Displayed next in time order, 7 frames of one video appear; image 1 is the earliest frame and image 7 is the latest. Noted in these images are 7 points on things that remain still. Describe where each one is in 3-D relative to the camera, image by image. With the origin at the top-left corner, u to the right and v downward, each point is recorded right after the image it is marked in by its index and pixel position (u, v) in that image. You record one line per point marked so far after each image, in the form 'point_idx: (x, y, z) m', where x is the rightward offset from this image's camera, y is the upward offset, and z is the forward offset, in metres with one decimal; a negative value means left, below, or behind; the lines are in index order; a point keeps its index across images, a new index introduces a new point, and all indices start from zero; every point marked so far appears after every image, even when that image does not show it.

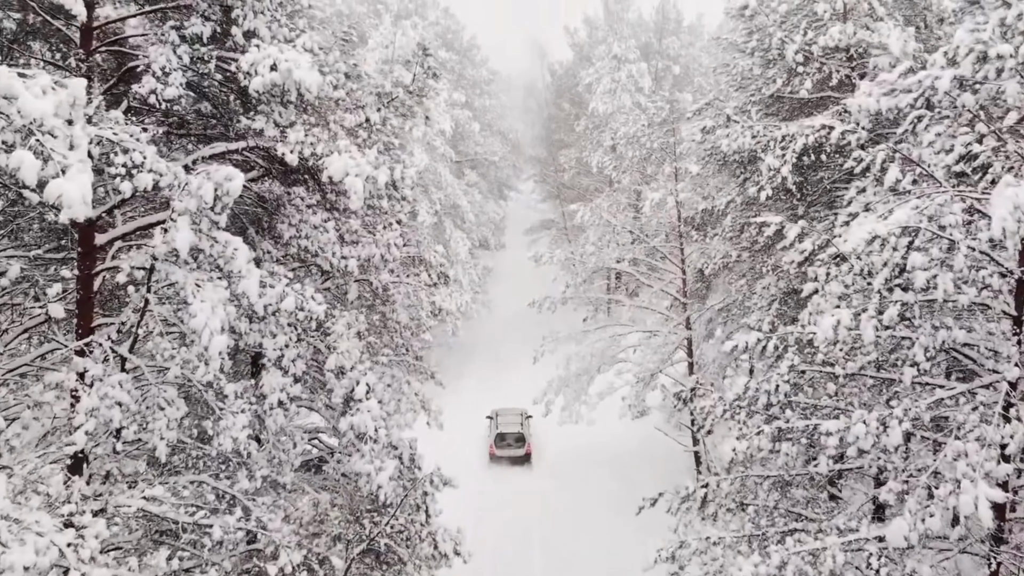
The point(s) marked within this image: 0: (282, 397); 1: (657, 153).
0: (-1.9, -0.9, +6.1) m
1: (+2.9, +2.7, +14.7) m
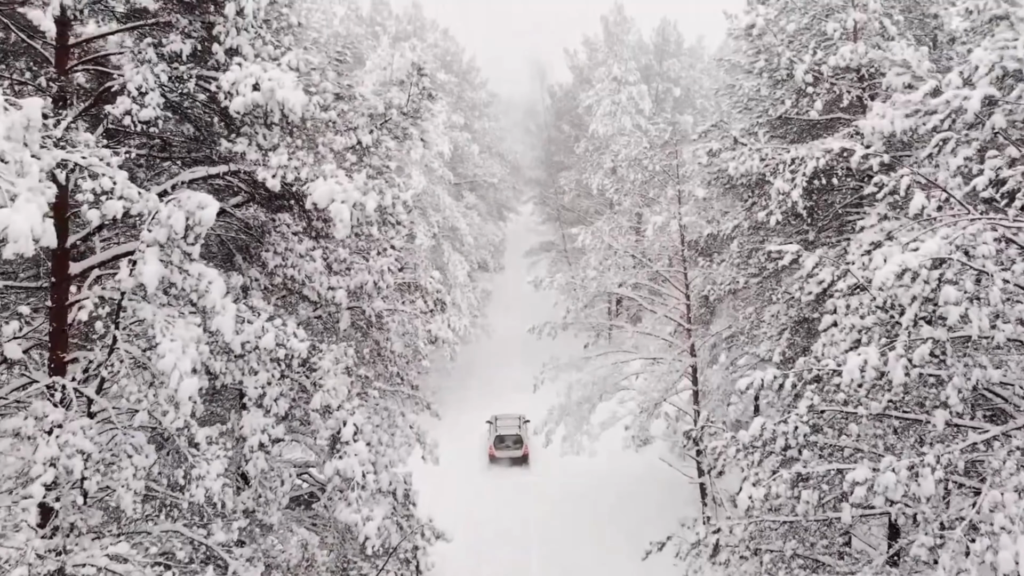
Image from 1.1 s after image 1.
0: (-1.9, -1.2, +5.6) m
1: (+2.9, +2.2, +14.3) m
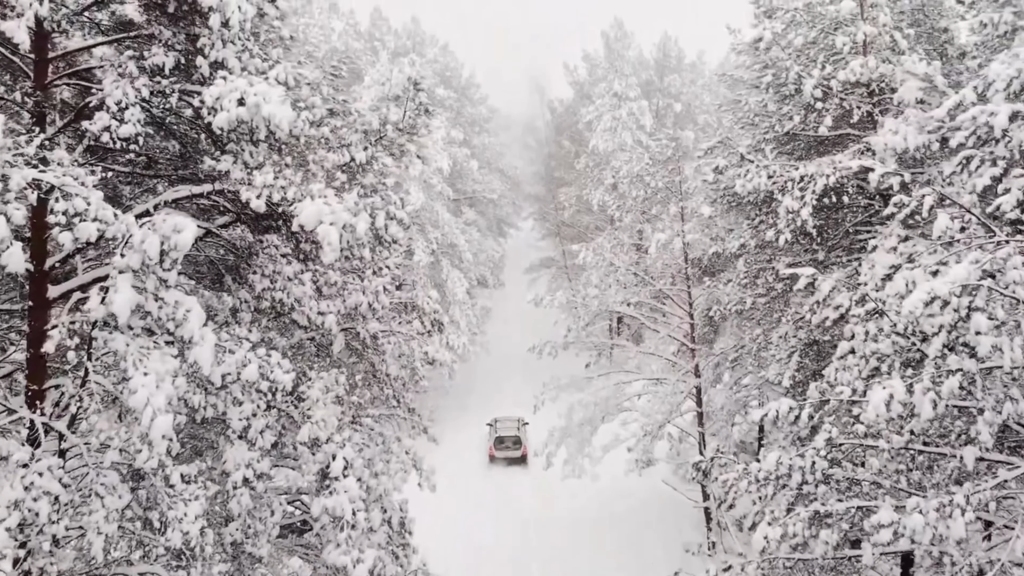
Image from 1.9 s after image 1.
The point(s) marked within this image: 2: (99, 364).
0: (-1.9, -1.4, +5.3) m
1: (+2.9, +1.8, +14.1) m
2: (-2.6, -0.5, +4.7) m
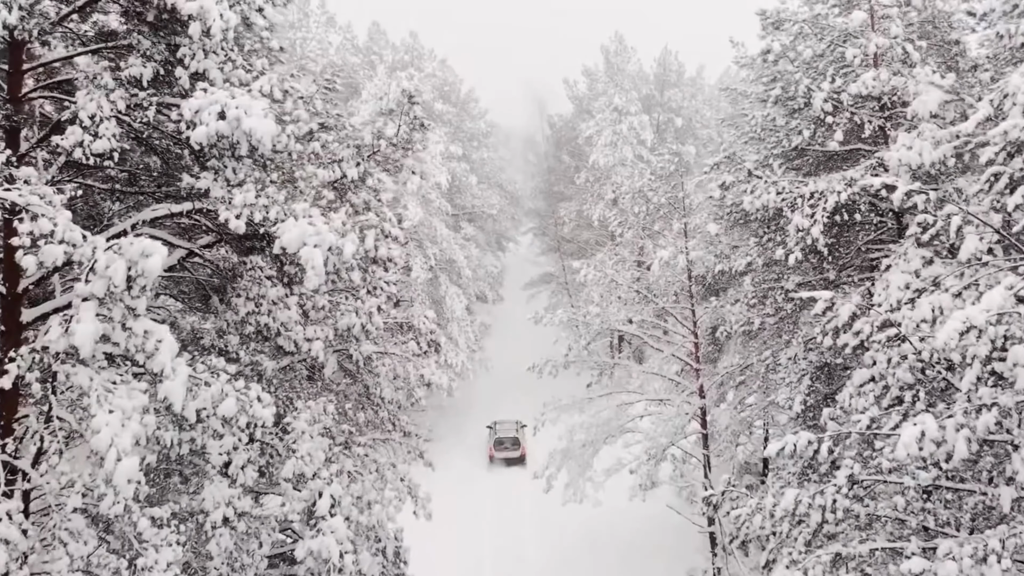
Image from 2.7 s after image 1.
0: (-1.9, -1.5, +4.9) m
1: (+2.9, +1.5, +13.7) m
2: (-2.6, -0.6, +4.3) m
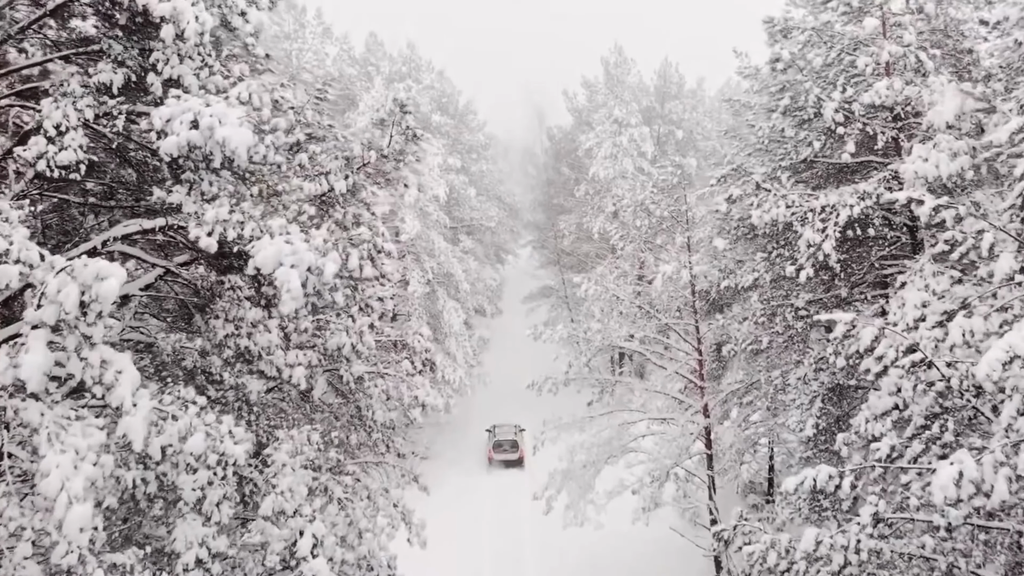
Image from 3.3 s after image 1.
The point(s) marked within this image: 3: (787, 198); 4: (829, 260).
0: (-1.9, -1.7, +4.5) m
1: (+2.8, +1.2, +13.4) m
2: (-2.6, -0.8, +3.9) m
3: (+3.1, +1.0, +8.4) m
4: (+3.5, +0.3, +8.0) m
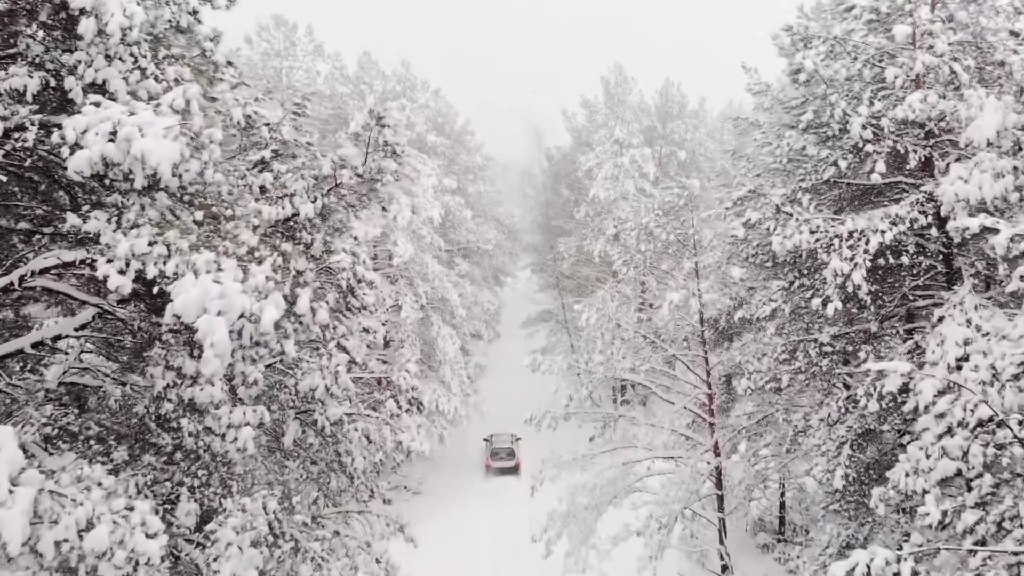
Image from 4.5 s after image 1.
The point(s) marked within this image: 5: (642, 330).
0: (-2.0, -1.9, +3.6) m
1: (+2.8, +0.7, +12.6) m
2: (-2.7, -1.0, +3.0) m
3: (+3.1, +0.7, +7.6) m
4: (+3.4, 0.0, +7.2) m
5: (+2.2, -0.7, +12.6) m
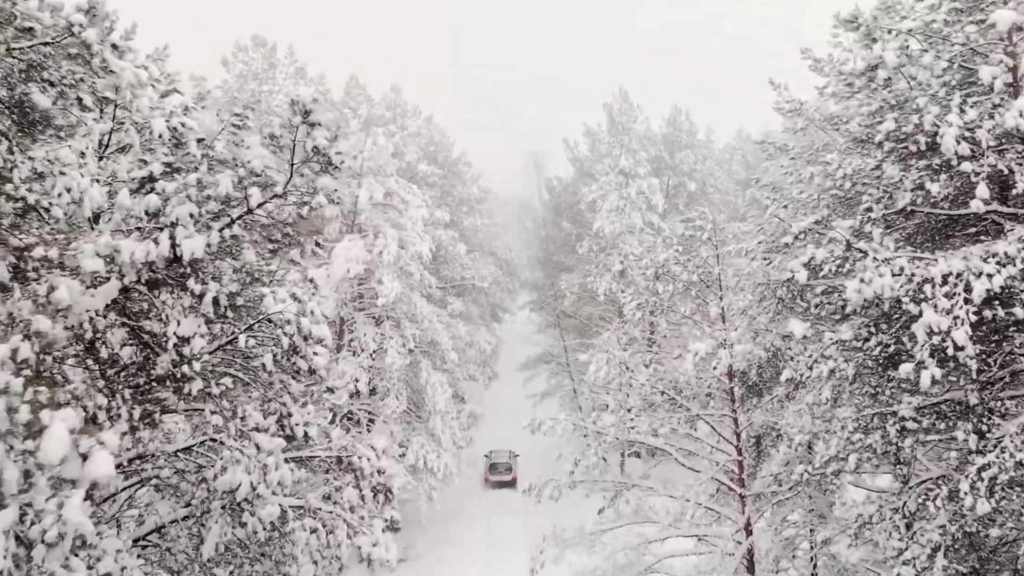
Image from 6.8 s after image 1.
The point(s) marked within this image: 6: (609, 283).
0: (-2.0, -2.2, +1.8) m
1: (+2.7, 0.0, +10.9) m
2: (-2.7, -1.3, +1.3) m
3: (+3.0, +0.2, +5.9) m
4: (+3.3, -0.5, +5.5) m
5: (+2.2, -1.4, +10.8) m
6: (+2.4, +0.1, +18.9) m
